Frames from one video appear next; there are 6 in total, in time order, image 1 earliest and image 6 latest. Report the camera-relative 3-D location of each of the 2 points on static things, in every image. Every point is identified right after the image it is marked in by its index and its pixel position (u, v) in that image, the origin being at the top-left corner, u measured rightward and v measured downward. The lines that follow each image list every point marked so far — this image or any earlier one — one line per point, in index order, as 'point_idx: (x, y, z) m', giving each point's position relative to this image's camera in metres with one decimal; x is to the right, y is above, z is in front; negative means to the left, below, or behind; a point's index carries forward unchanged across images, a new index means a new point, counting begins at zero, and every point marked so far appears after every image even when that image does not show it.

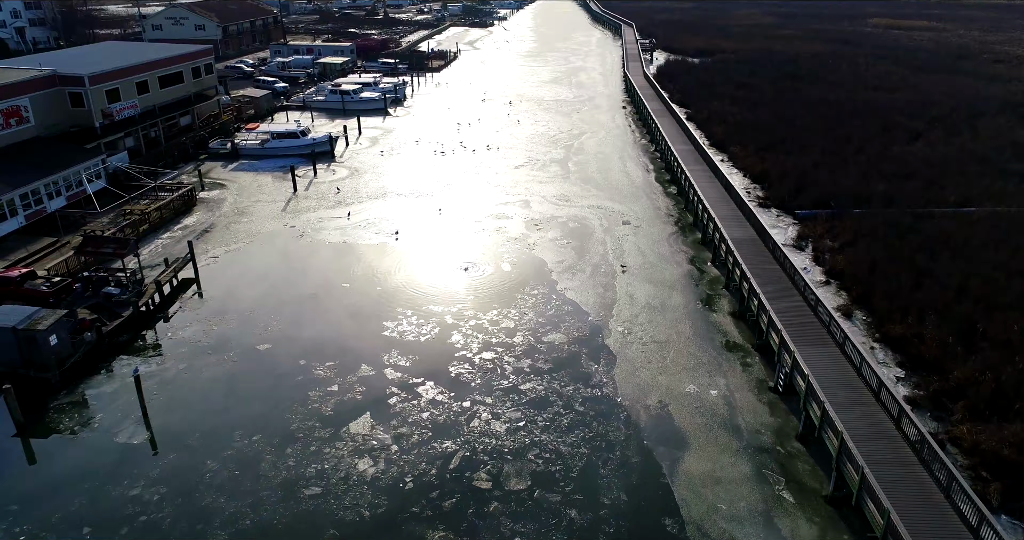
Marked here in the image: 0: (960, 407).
0: (+7.5, -2.3, +11.1) m
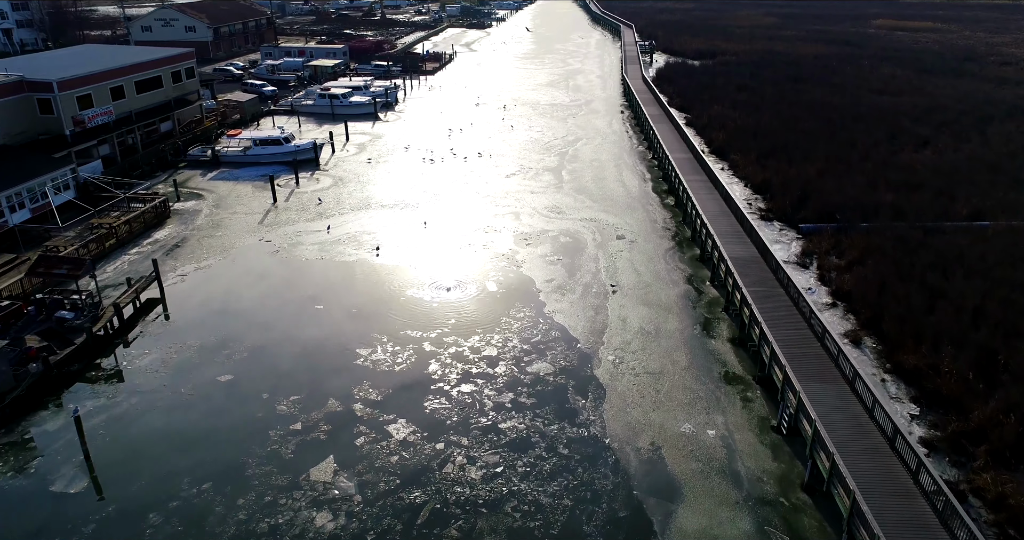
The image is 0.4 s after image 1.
0: (+7.1, -2.8, +10.1) m
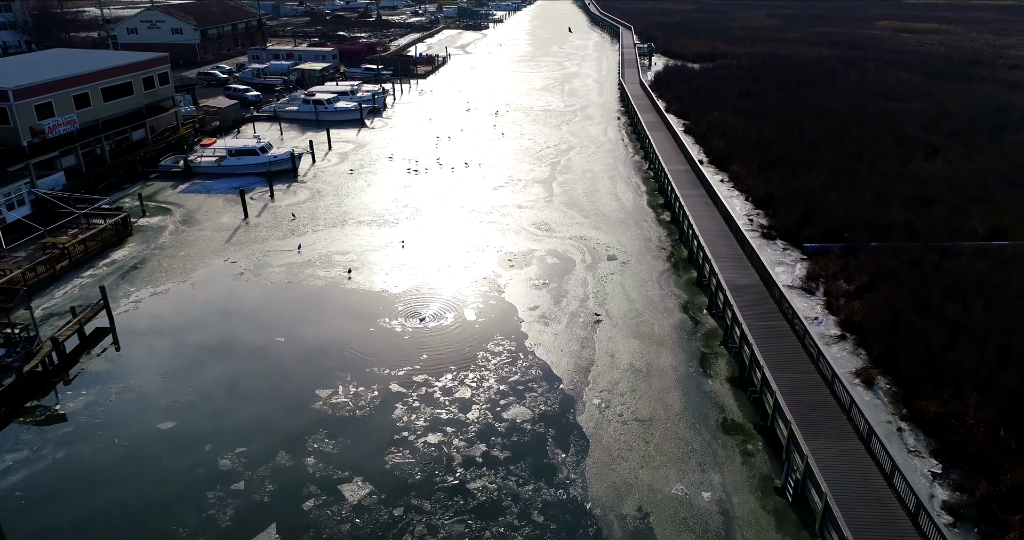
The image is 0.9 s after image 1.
0: (+6.7, -3.4, +8.8) m
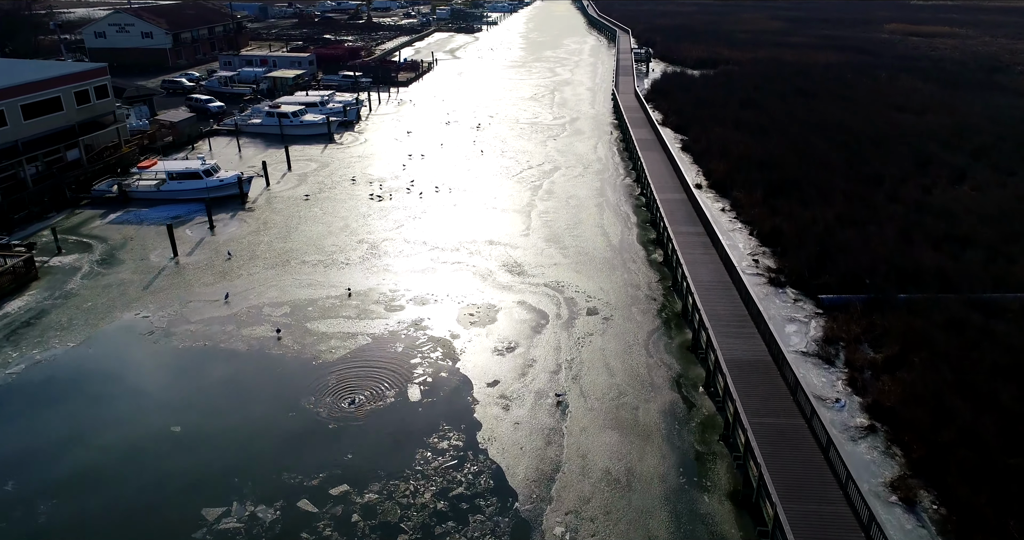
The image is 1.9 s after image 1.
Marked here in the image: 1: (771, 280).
0: (+5.8, -4.6, +6.2) m
1: (+6.2, -0.2, +15.9) m
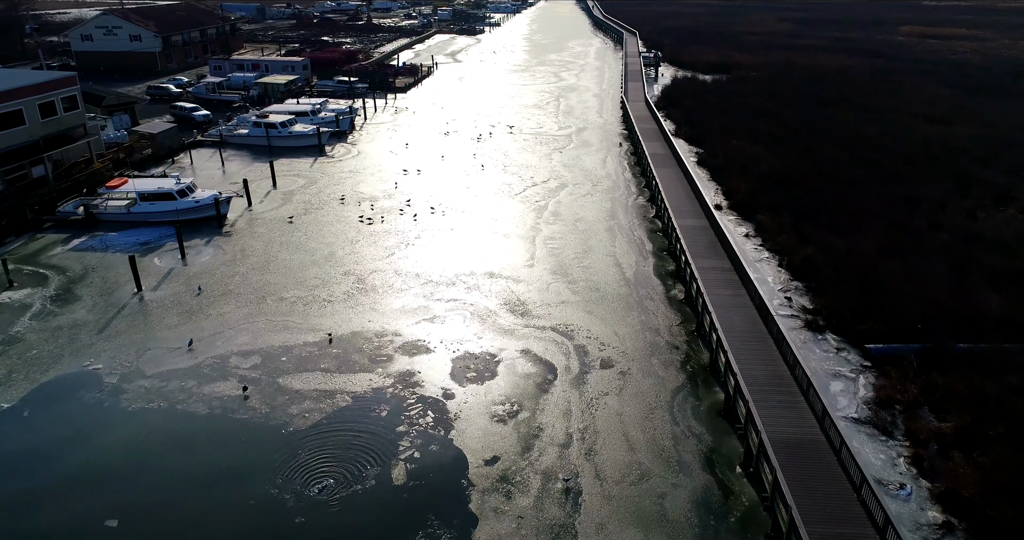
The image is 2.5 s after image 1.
0: (+5.8, -5.5, +4.3) m
1: (+6.3, -1.1, +14.0) m
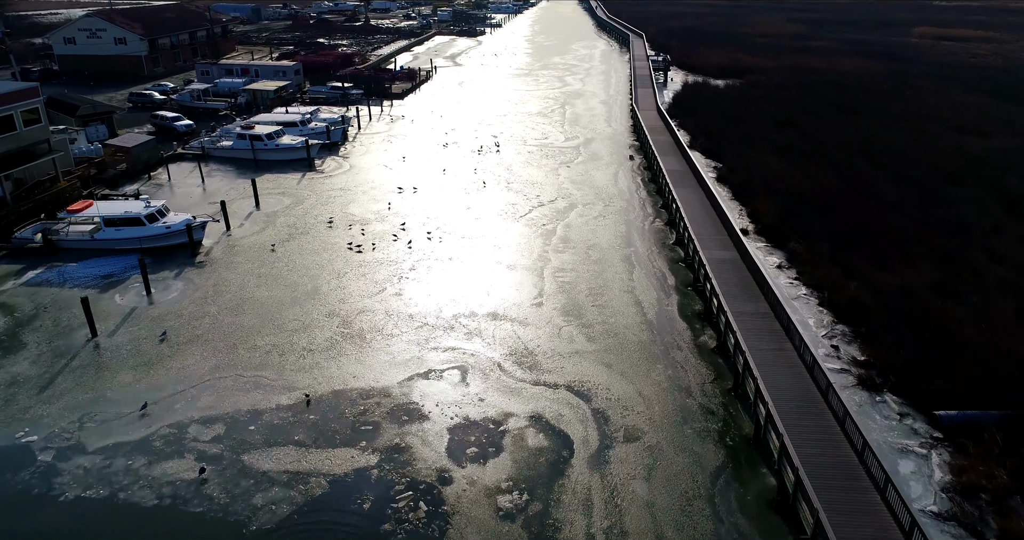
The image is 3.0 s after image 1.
0: (+6.0, -6.4, +2.4) m
1: (+6.4, -2.0, +12.1) m
